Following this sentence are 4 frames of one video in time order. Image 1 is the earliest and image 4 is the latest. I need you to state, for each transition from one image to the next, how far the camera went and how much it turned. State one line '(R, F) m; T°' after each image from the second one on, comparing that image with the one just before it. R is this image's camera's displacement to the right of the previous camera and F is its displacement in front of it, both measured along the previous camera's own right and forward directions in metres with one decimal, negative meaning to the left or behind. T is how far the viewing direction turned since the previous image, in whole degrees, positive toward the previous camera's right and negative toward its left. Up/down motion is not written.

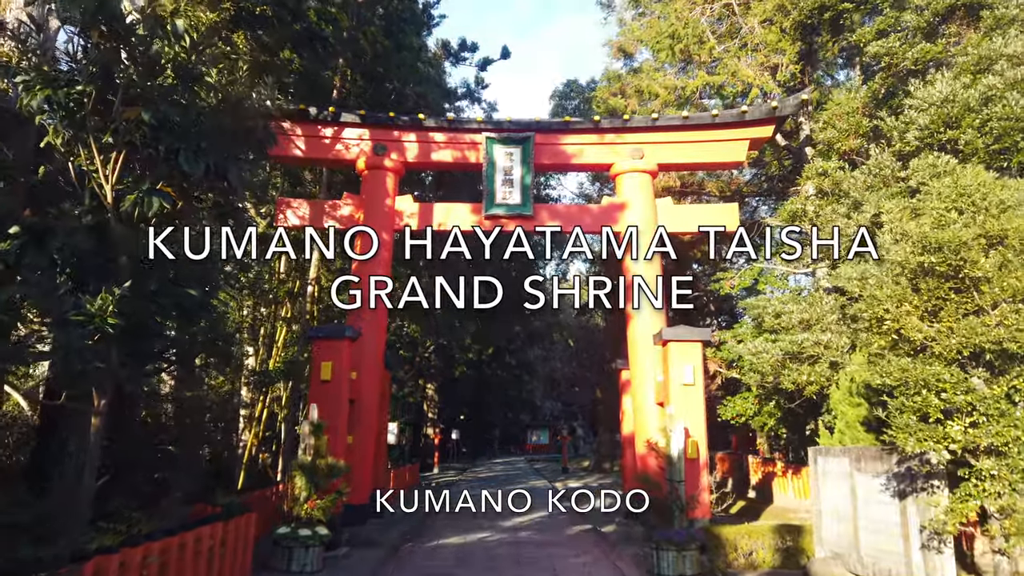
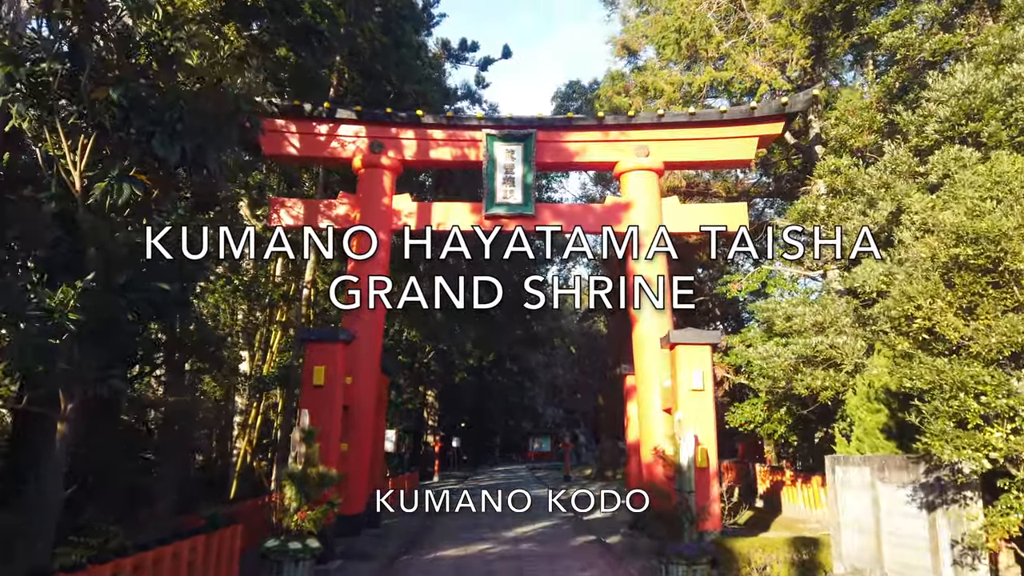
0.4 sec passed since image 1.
(0.0, +0.4) m; 0°
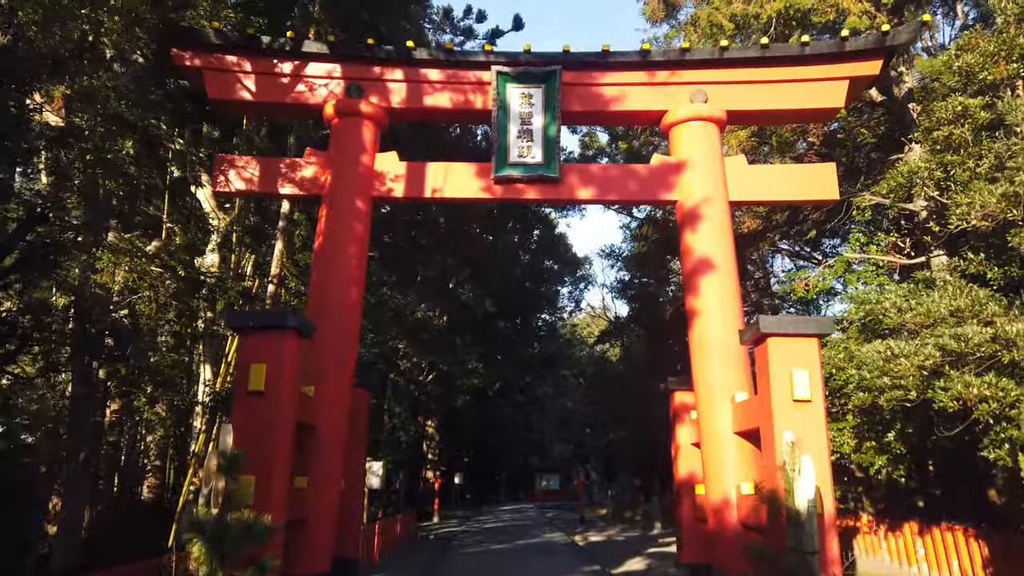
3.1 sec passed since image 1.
(-0.1, +2.6) m; 0°
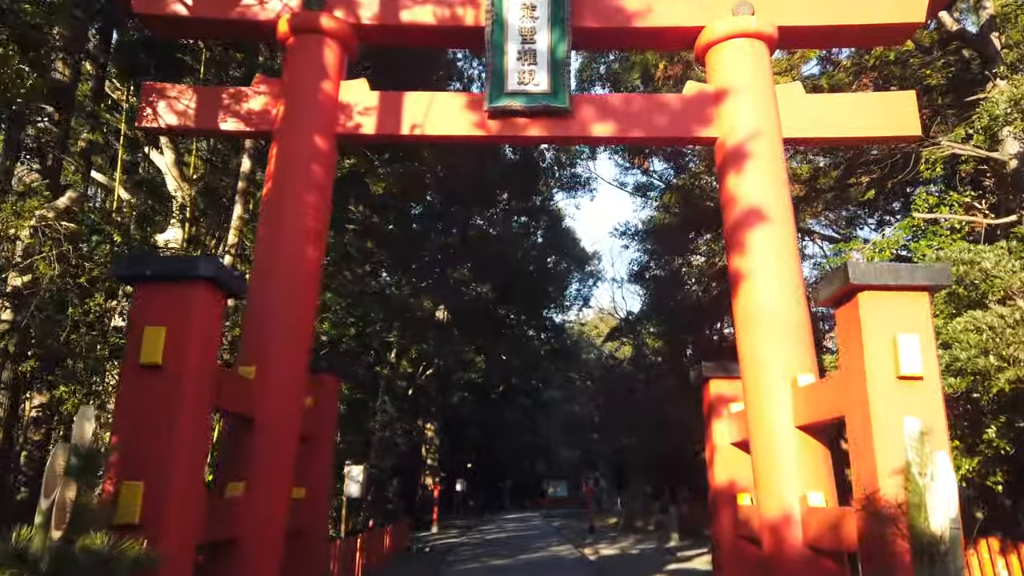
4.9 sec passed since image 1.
(+0.1, +1.7) m; 0°
